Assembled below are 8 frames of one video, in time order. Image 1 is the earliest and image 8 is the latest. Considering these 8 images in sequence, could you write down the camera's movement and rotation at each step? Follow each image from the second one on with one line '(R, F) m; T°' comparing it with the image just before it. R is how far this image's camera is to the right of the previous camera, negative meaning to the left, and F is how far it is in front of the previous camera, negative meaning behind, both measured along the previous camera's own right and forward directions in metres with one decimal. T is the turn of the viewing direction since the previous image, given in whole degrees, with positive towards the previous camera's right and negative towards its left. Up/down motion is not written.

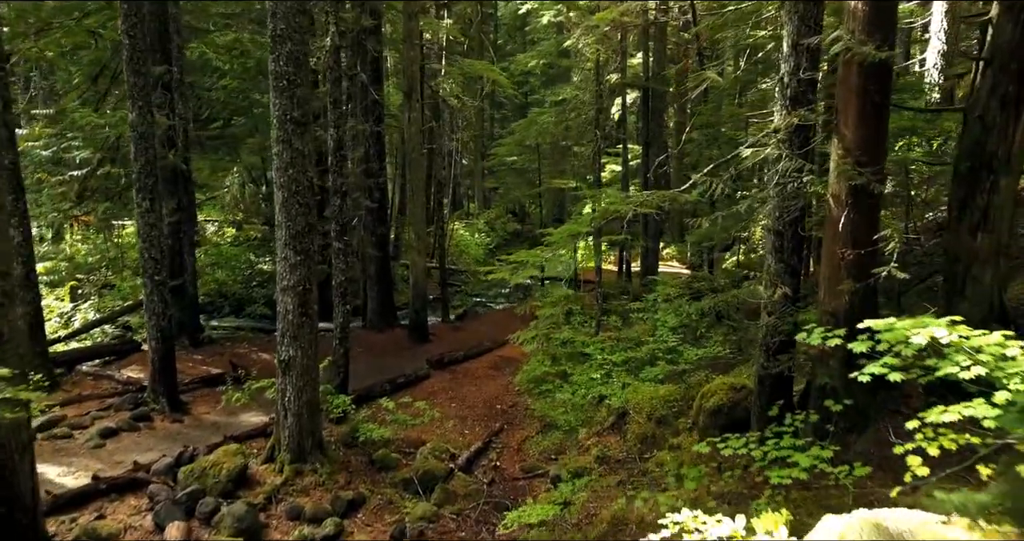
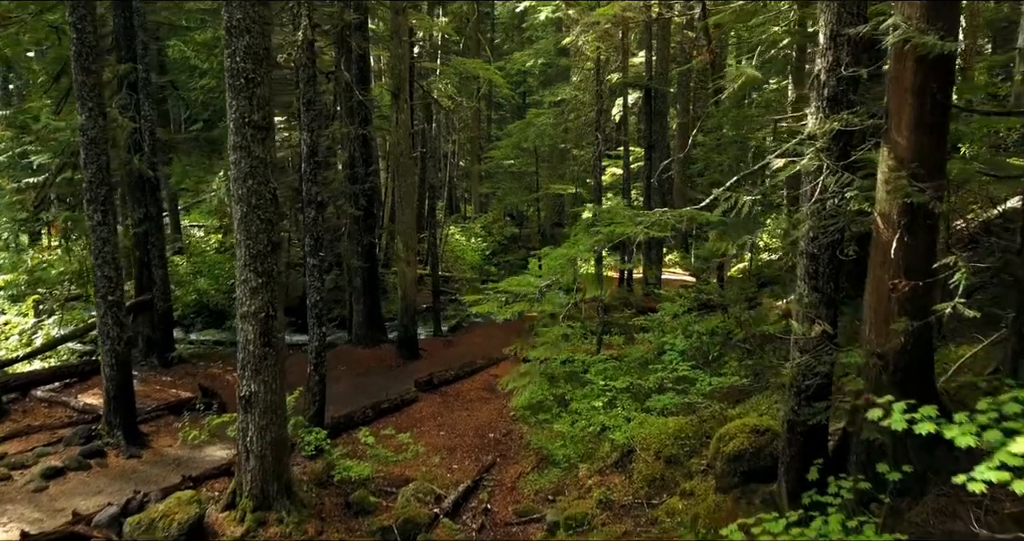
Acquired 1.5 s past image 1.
(+0.1, +0.9) m; 0°
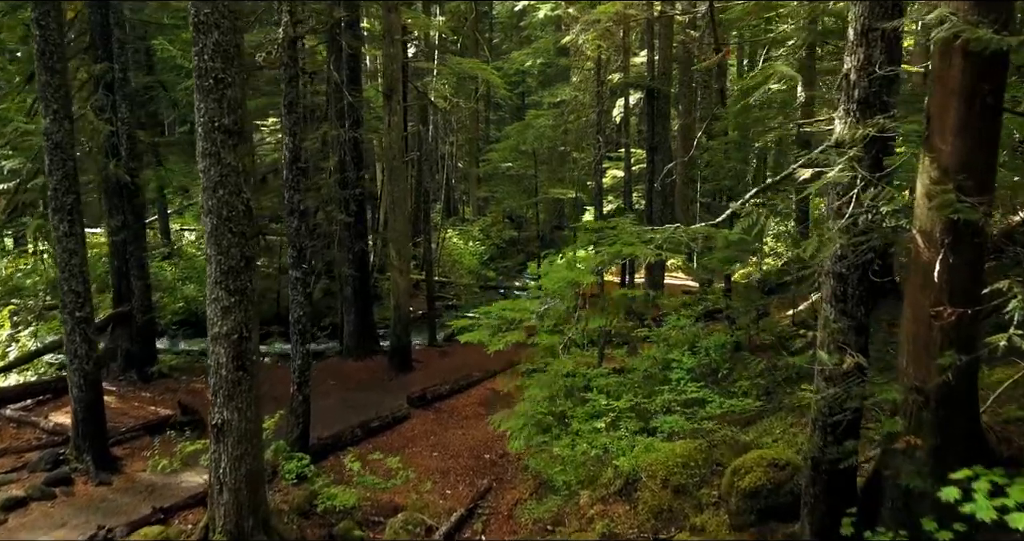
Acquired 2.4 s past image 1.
(0.0, +0.6) m; 0°
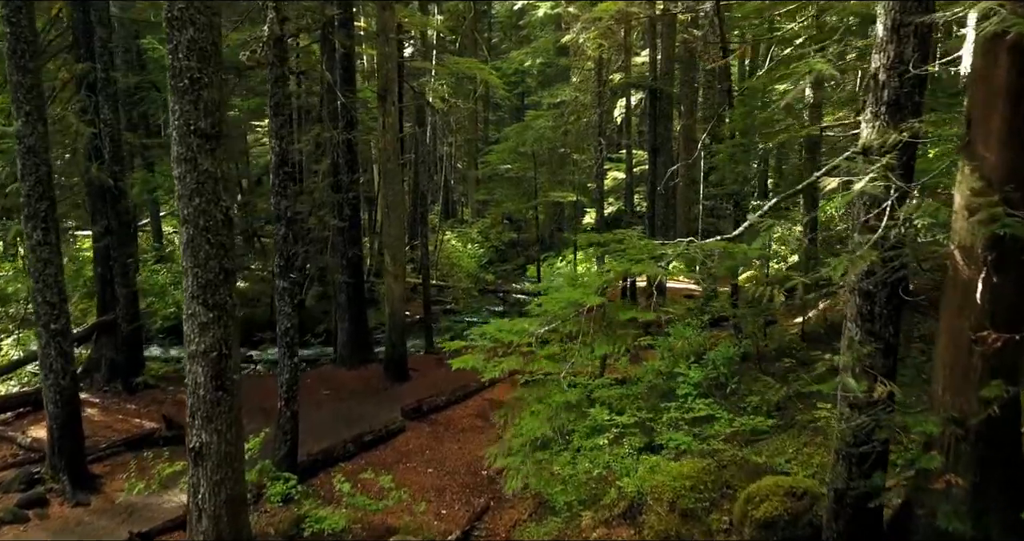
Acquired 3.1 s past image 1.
(0.0, +0.4) m; 0°
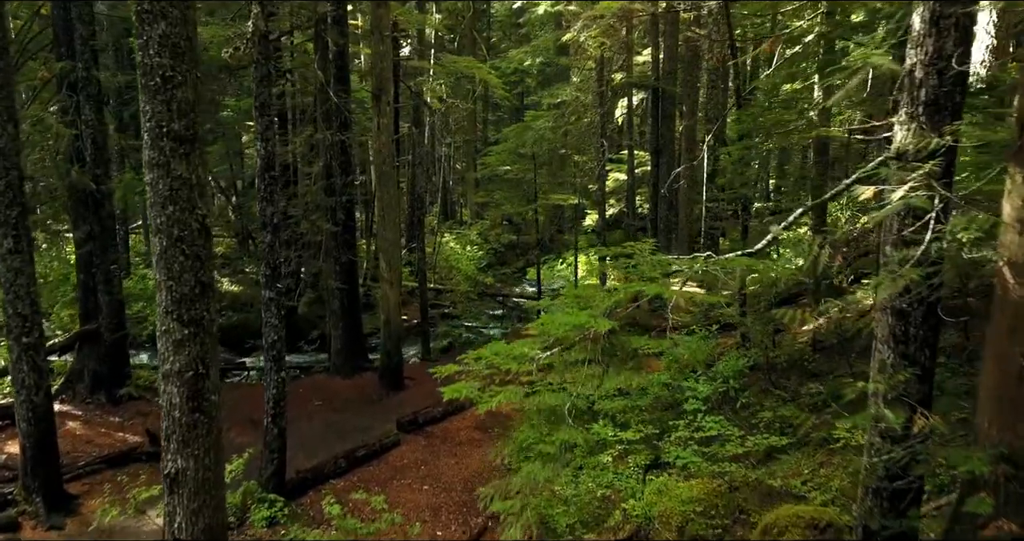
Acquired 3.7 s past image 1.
(0.0, +0.4) m; 0°
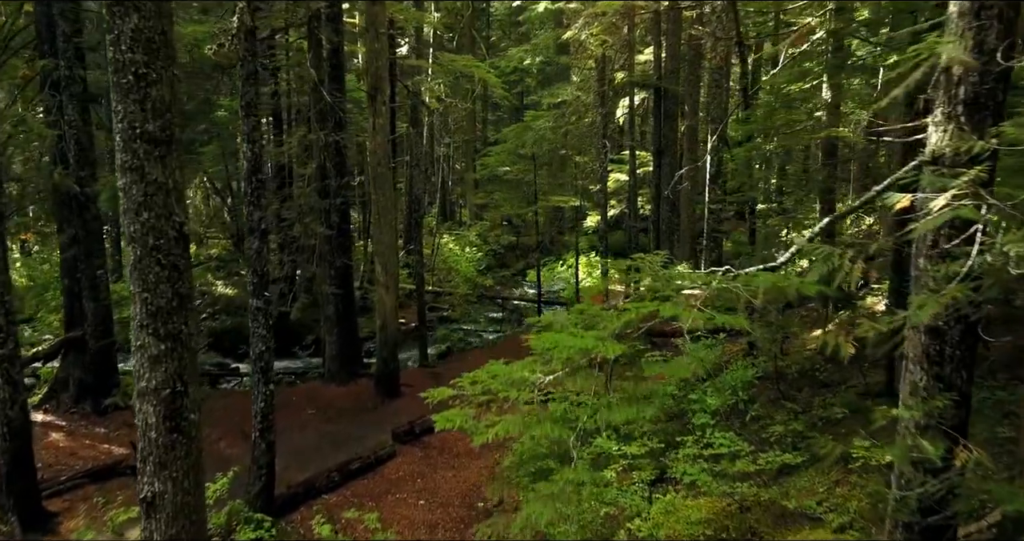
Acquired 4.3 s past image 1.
(0.0, +0.3) m; 0°
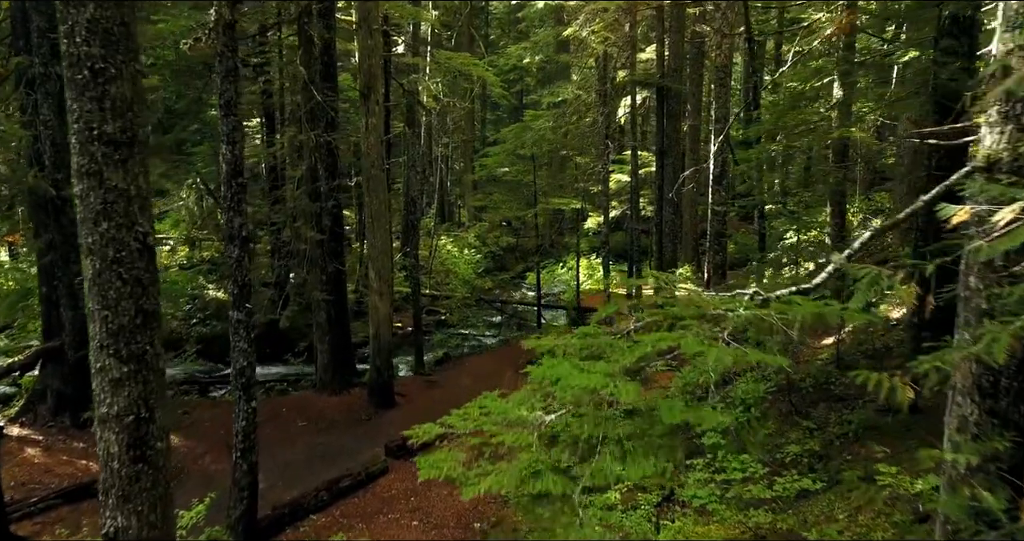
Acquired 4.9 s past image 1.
(0.0, +0.5) m; 0°
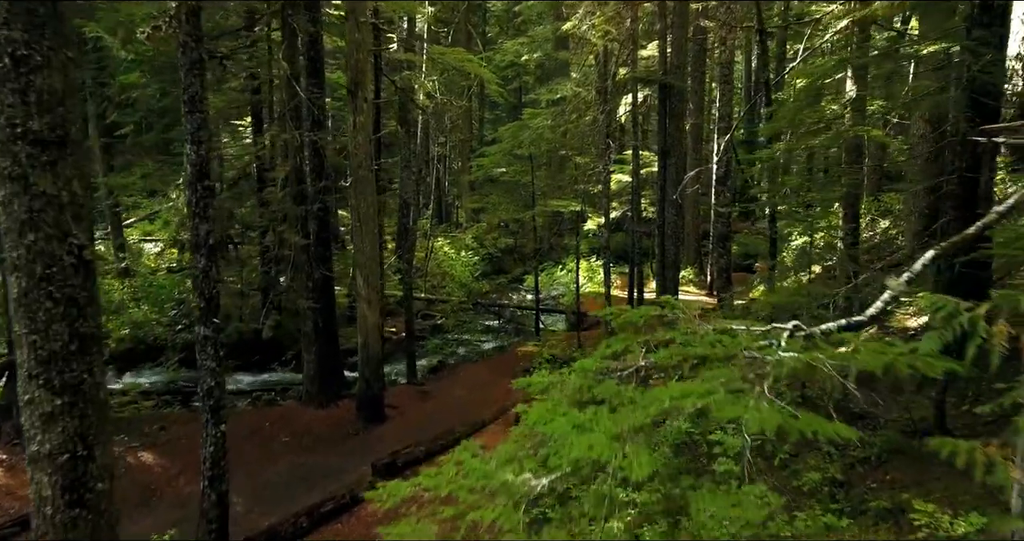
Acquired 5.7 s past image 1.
(+0.1, +0.6) m; 0°
